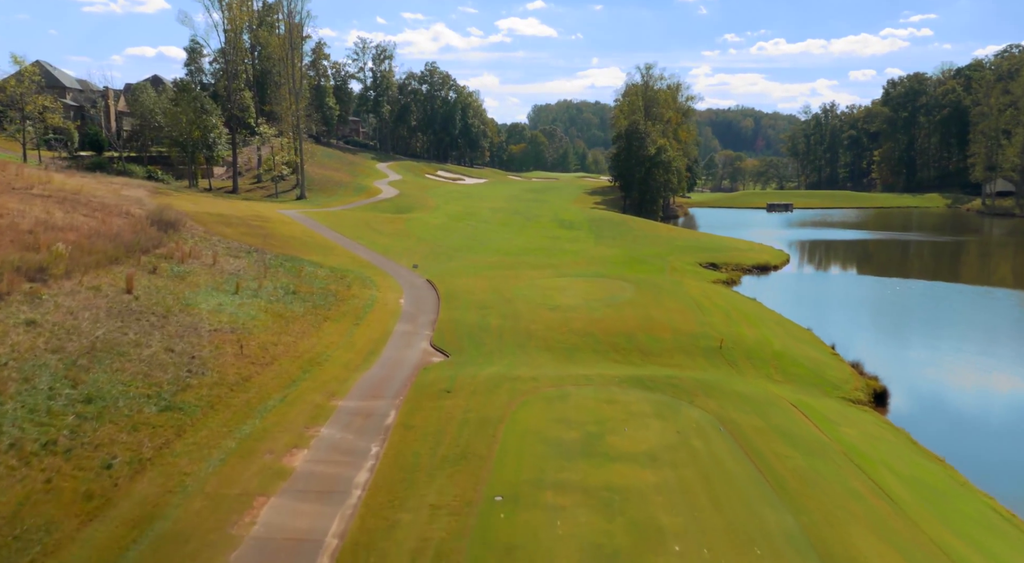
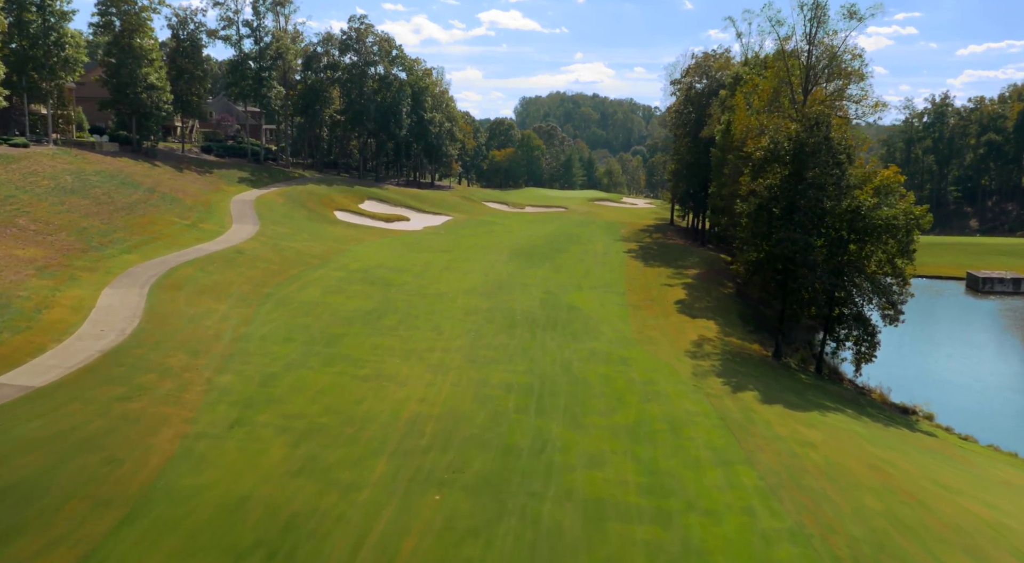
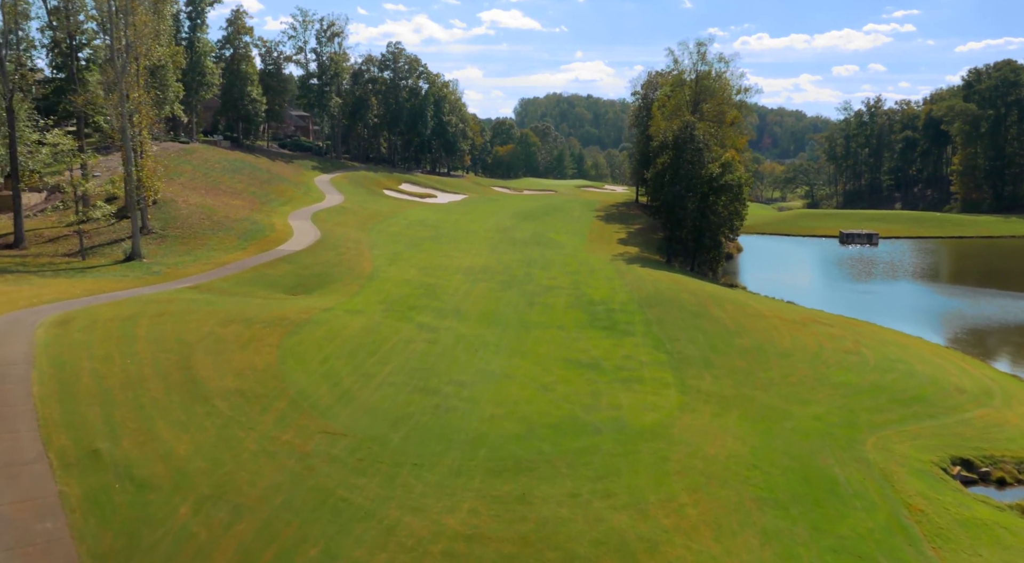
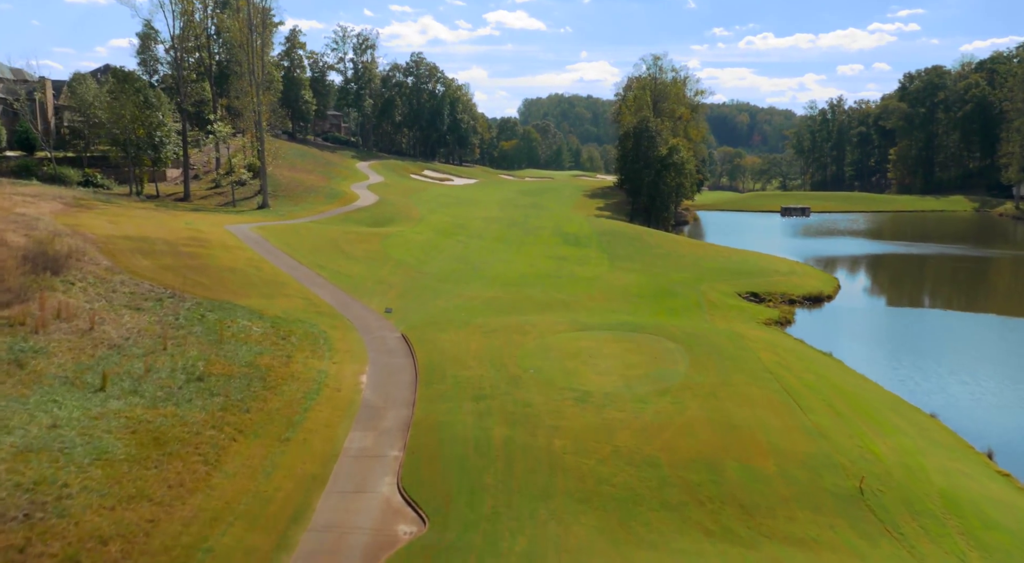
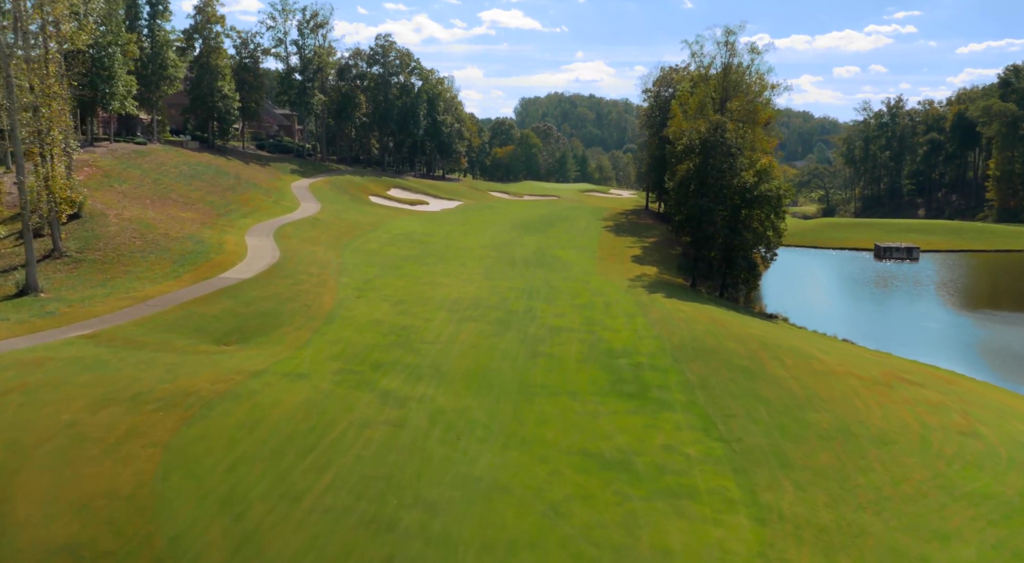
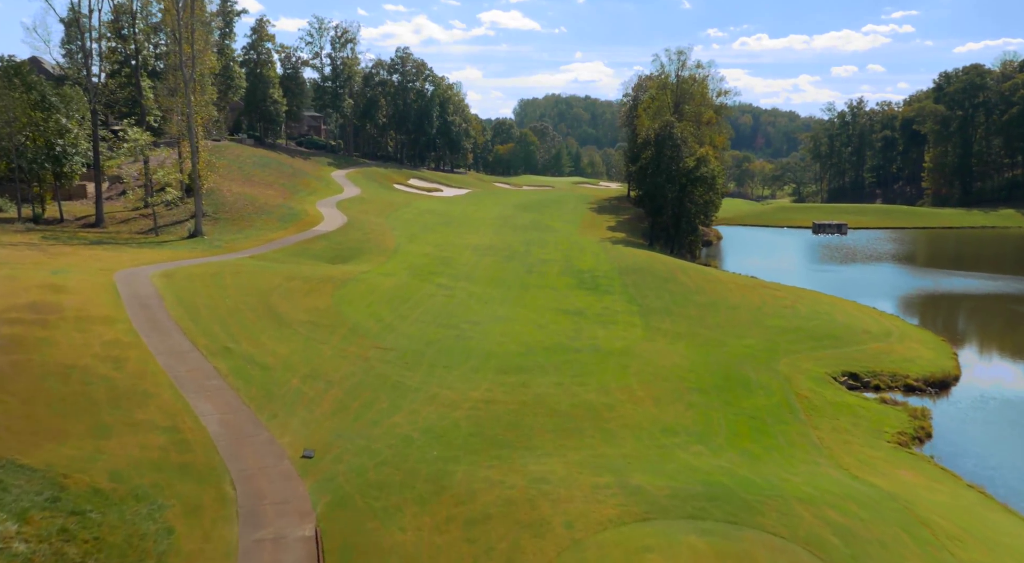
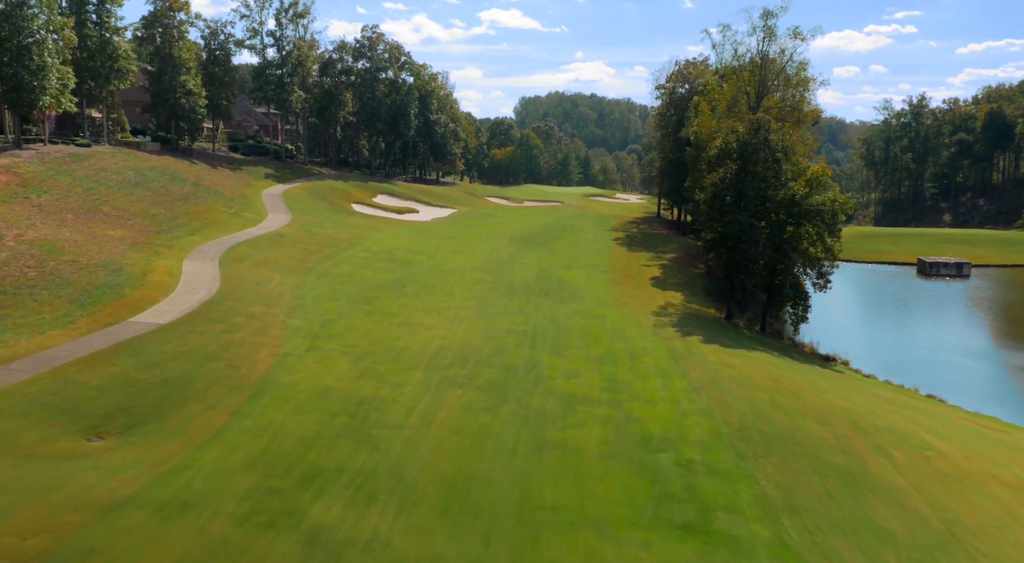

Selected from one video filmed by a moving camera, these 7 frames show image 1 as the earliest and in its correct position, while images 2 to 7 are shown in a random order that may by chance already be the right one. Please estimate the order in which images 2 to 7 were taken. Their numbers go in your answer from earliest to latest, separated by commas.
4, 6, 3, 5, 7, 2
